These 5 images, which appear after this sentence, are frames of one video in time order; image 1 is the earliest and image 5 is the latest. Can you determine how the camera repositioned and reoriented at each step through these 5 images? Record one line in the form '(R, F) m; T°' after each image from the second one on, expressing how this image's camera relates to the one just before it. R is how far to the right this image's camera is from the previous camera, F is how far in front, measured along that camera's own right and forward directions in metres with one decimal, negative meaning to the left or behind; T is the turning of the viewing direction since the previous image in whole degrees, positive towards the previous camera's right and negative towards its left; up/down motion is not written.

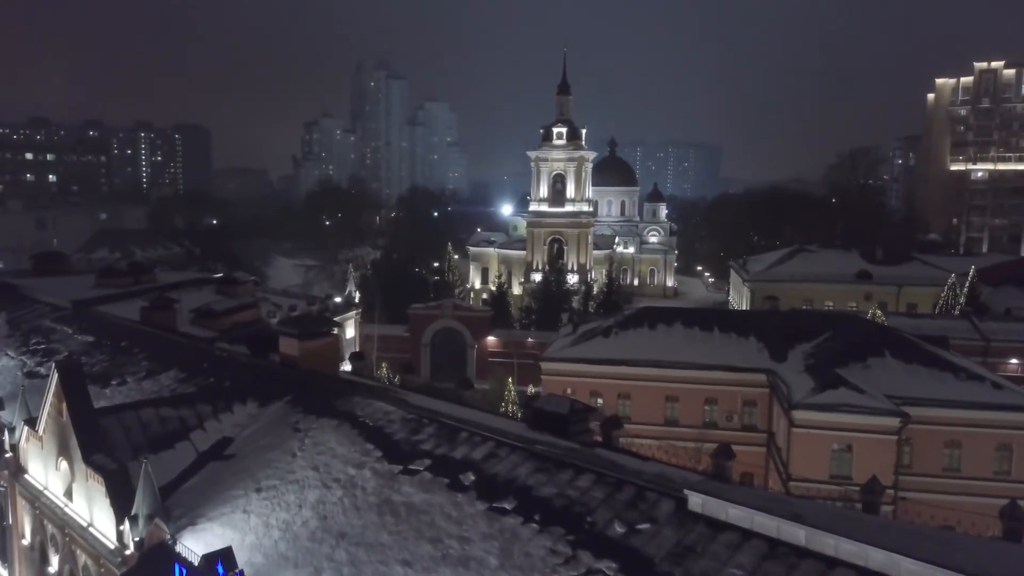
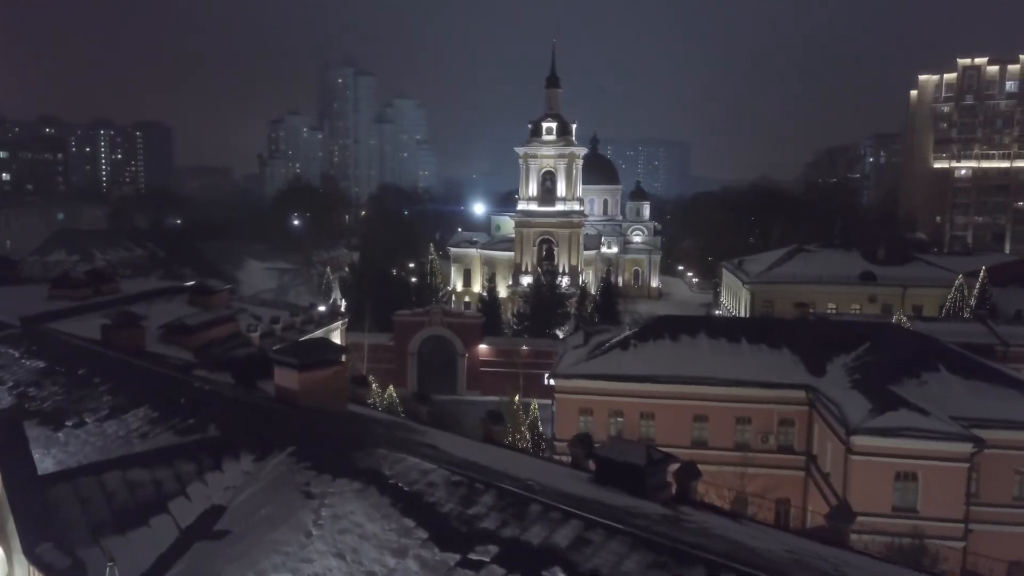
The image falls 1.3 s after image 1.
(-1.0, +2.2) m; +2°
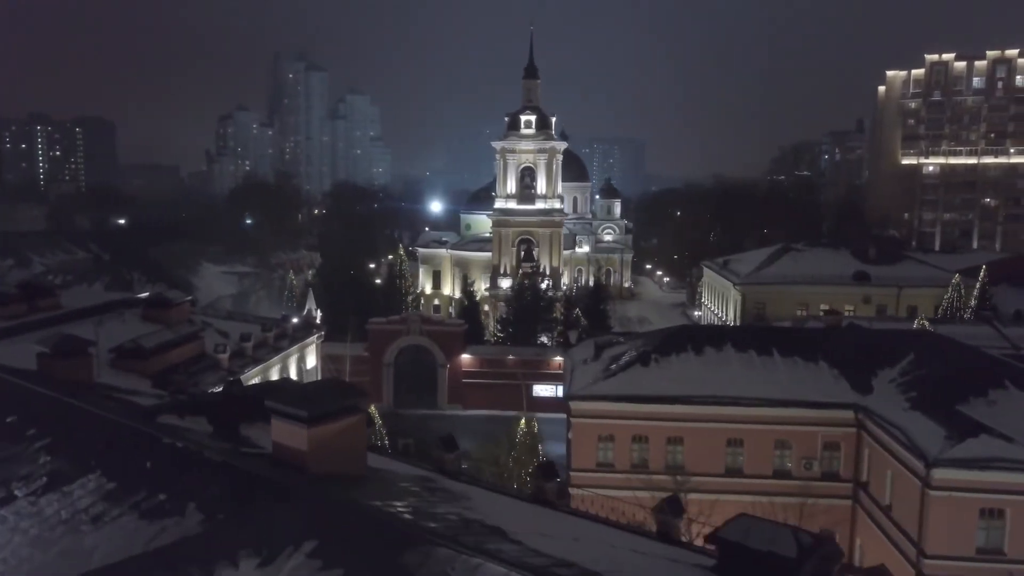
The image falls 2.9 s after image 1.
(-1.2, +2.4) m; +3°
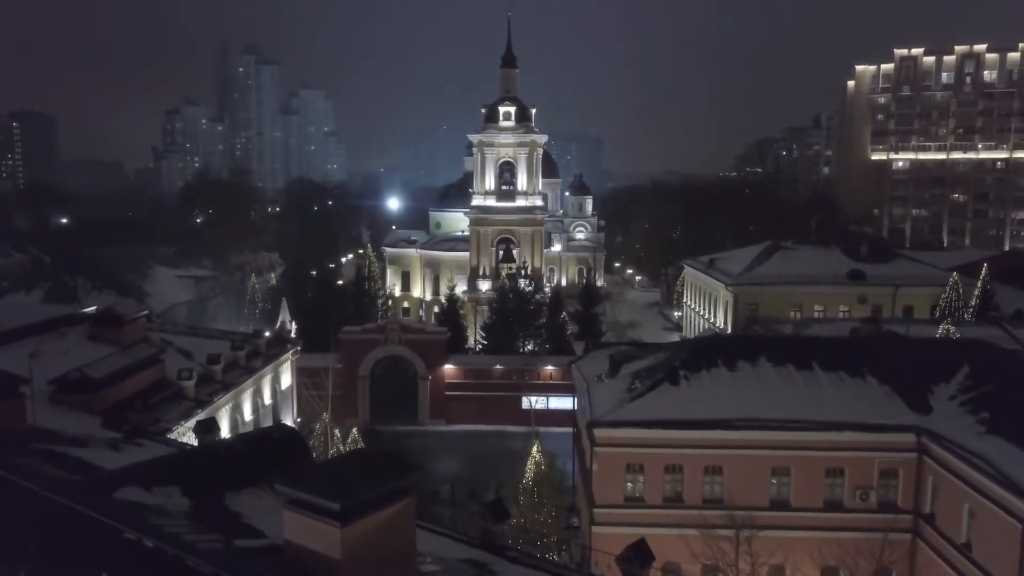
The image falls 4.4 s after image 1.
(-1.1, +2.3) m; +3°
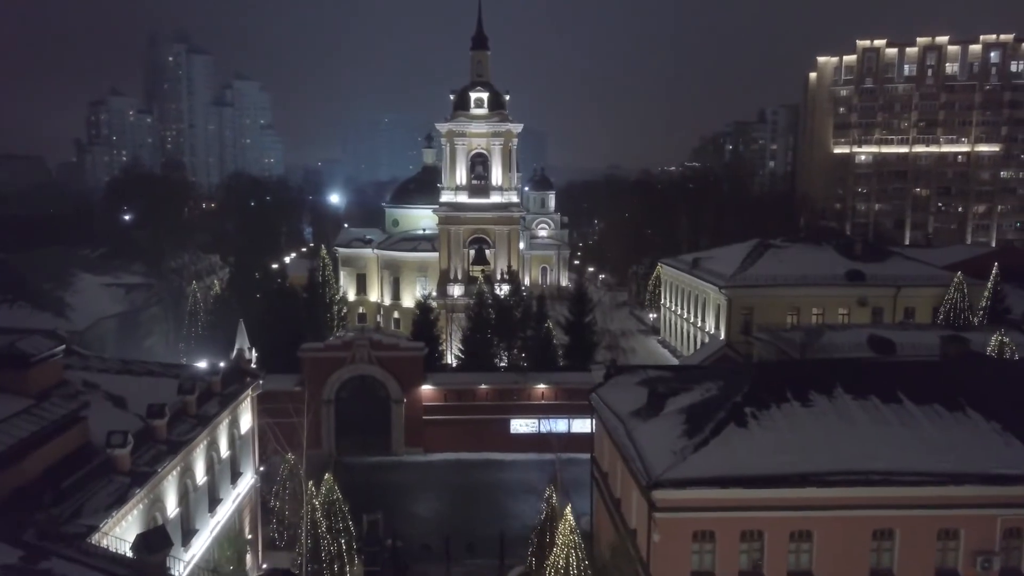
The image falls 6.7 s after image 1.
(-1.4, +3.4) m; +4°
